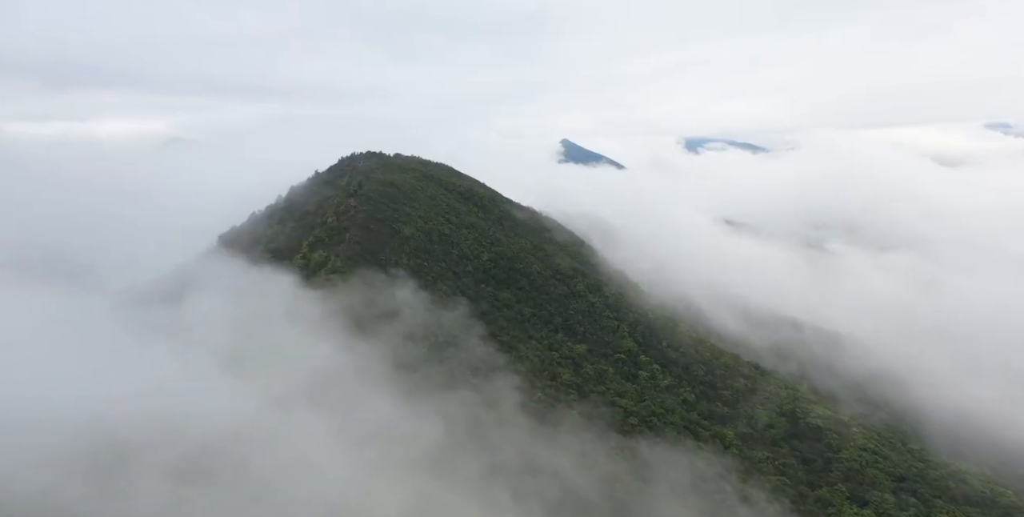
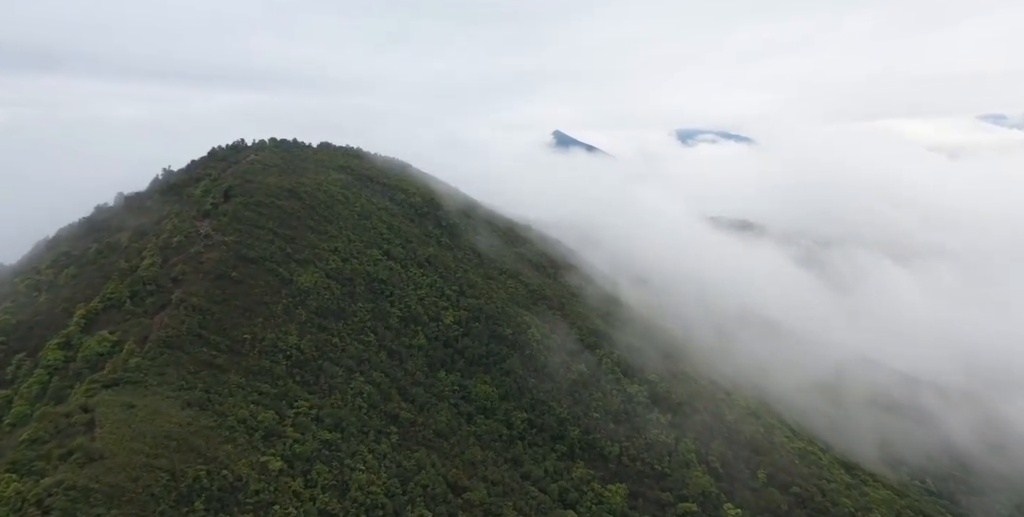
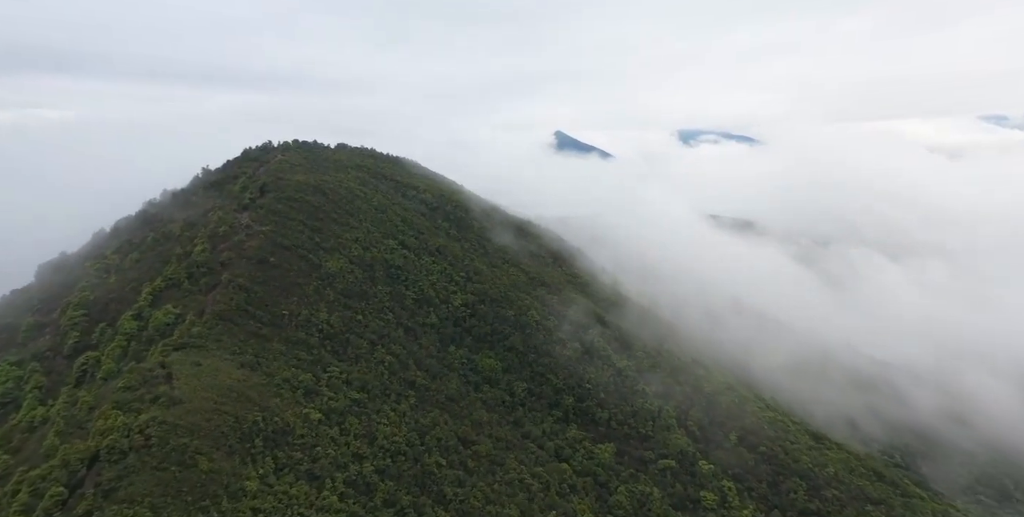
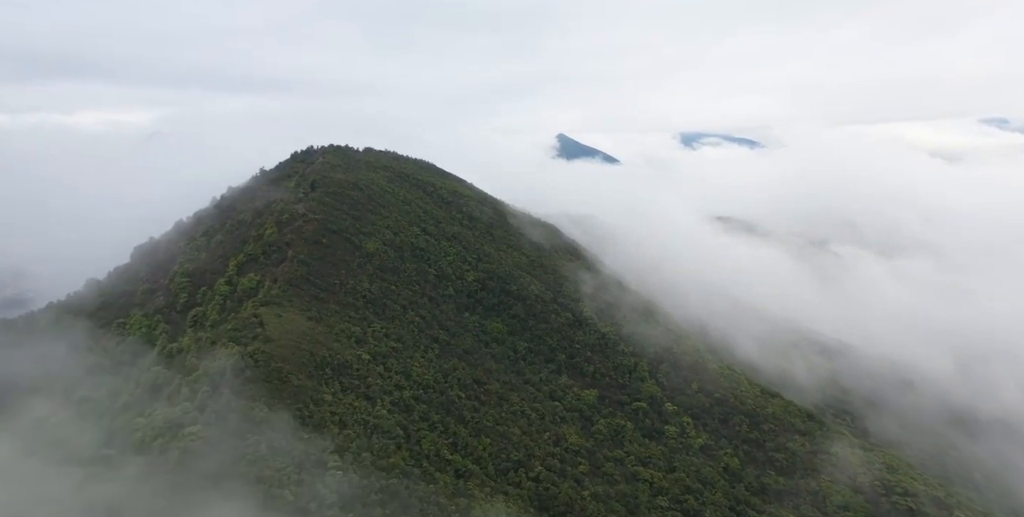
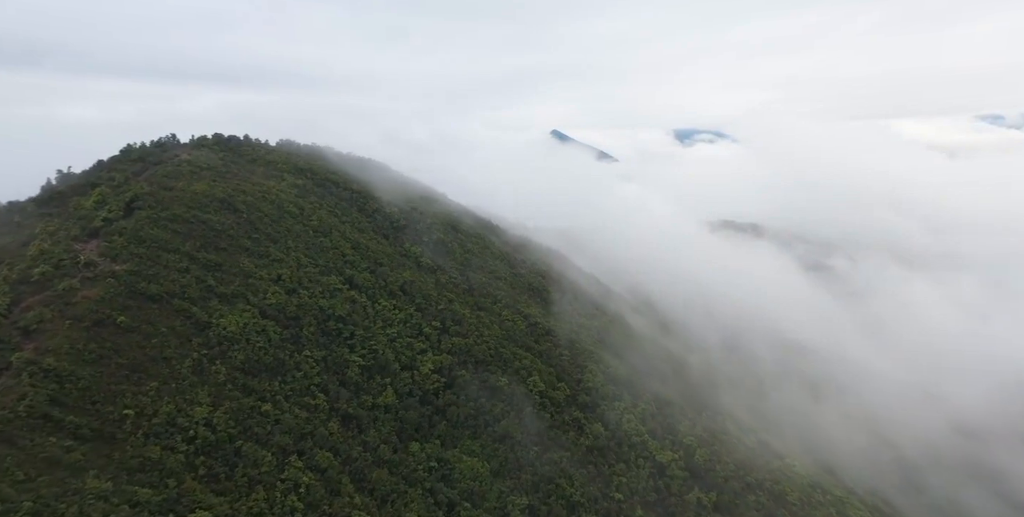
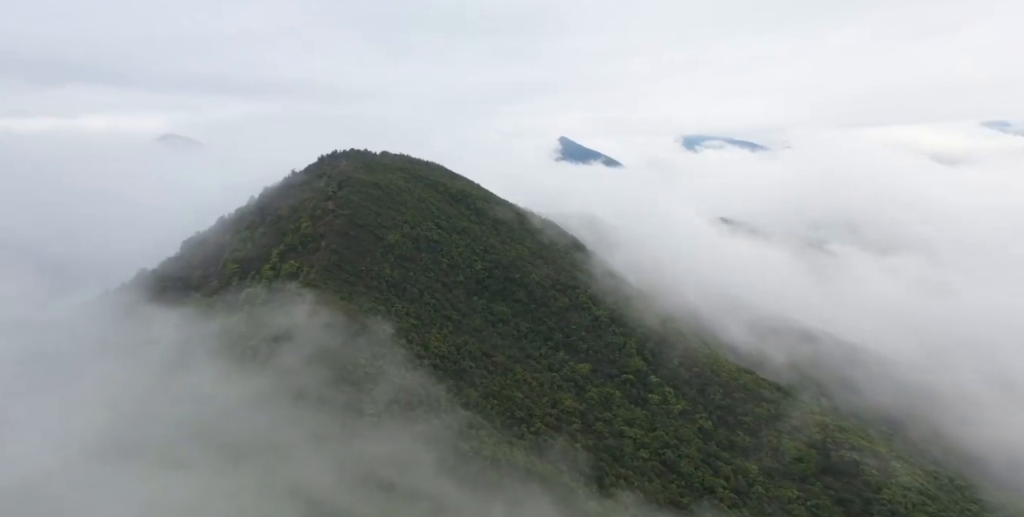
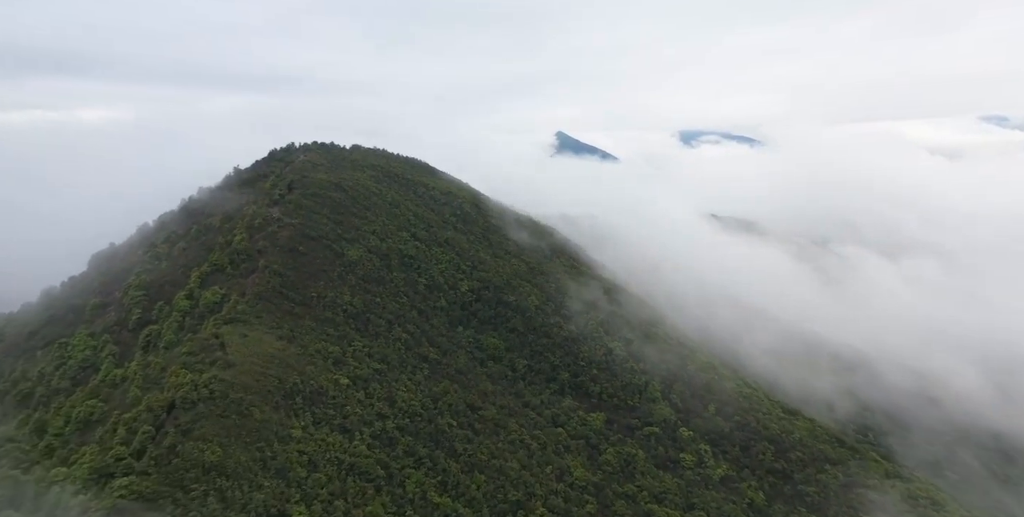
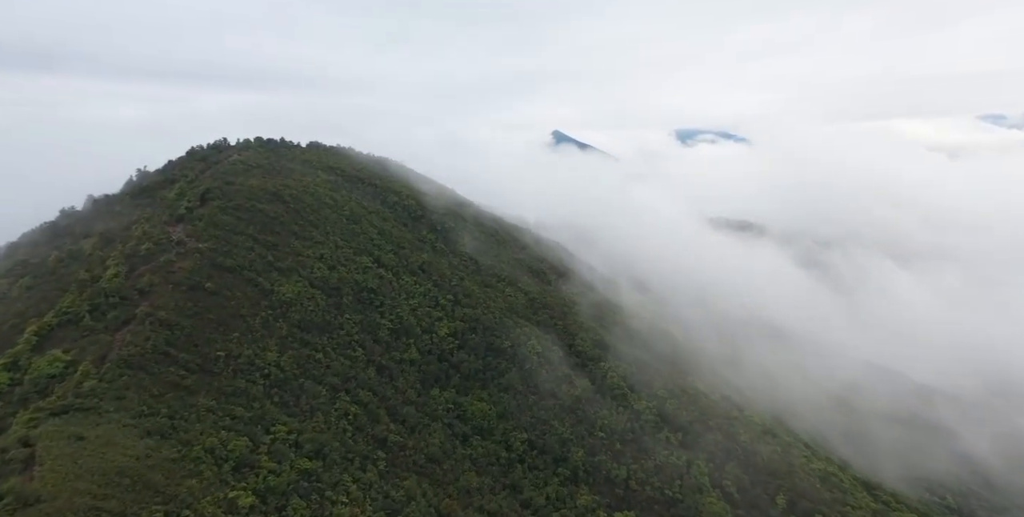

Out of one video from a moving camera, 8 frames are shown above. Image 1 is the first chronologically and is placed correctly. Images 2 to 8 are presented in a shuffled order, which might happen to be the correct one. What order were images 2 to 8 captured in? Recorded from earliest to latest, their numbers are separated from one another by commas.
6, 4, 7, 3, 2, 8, 5
